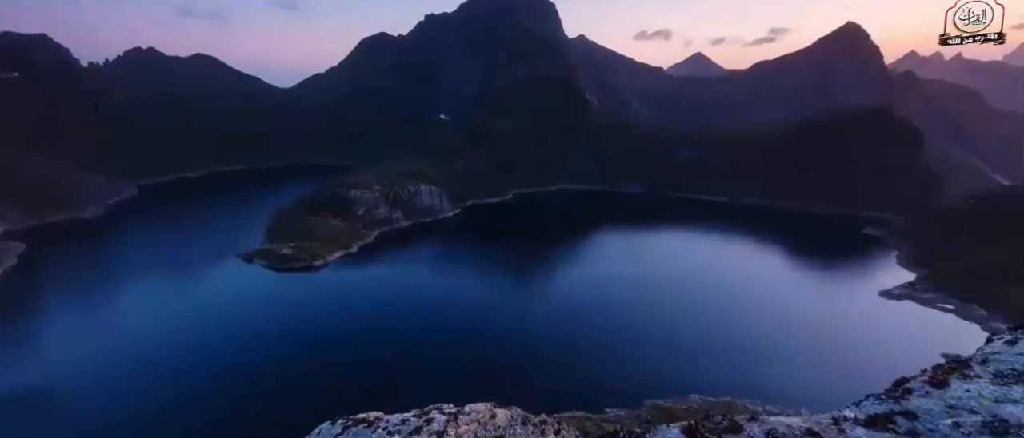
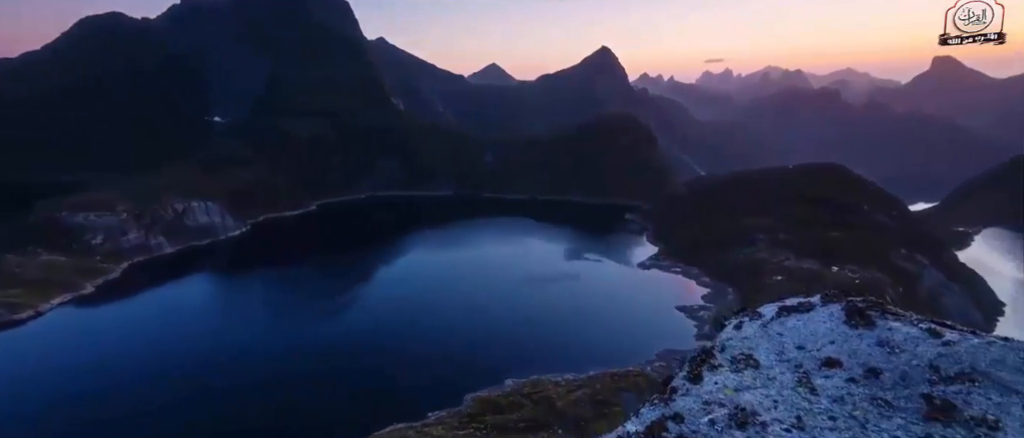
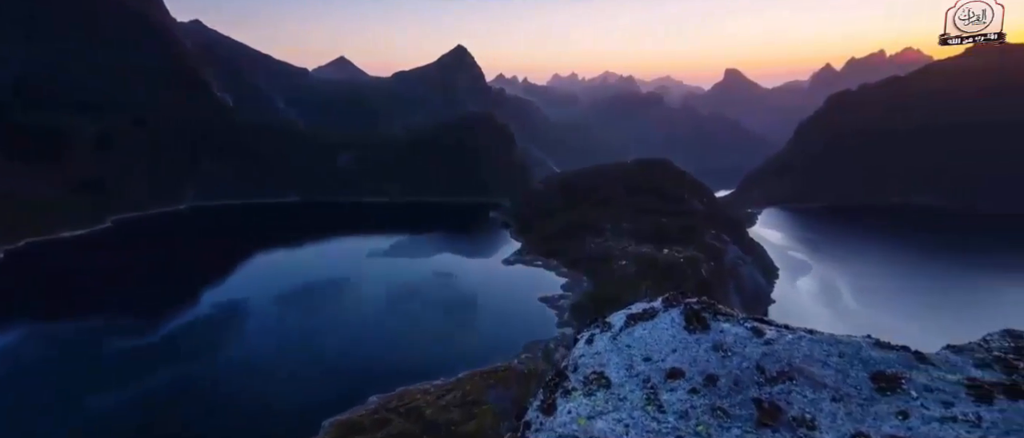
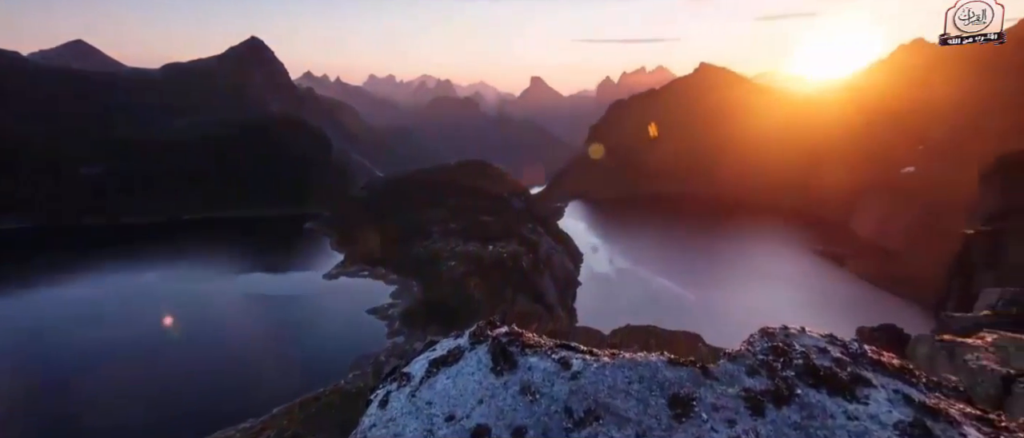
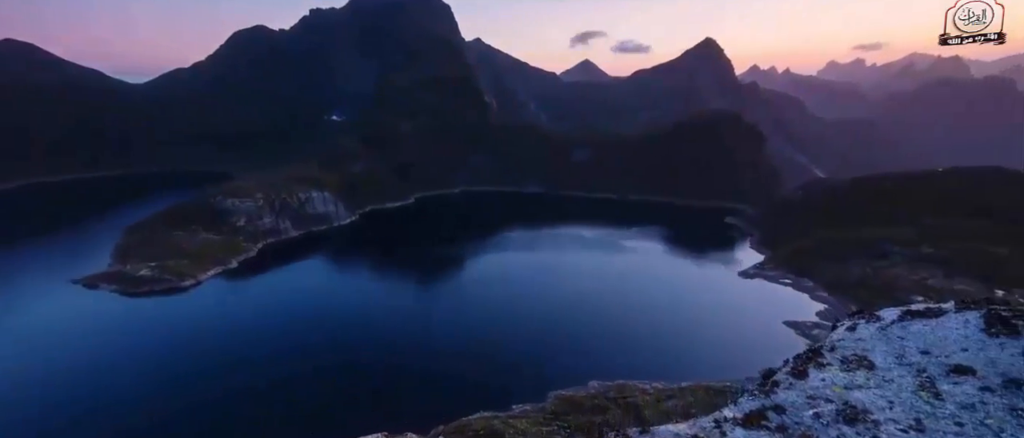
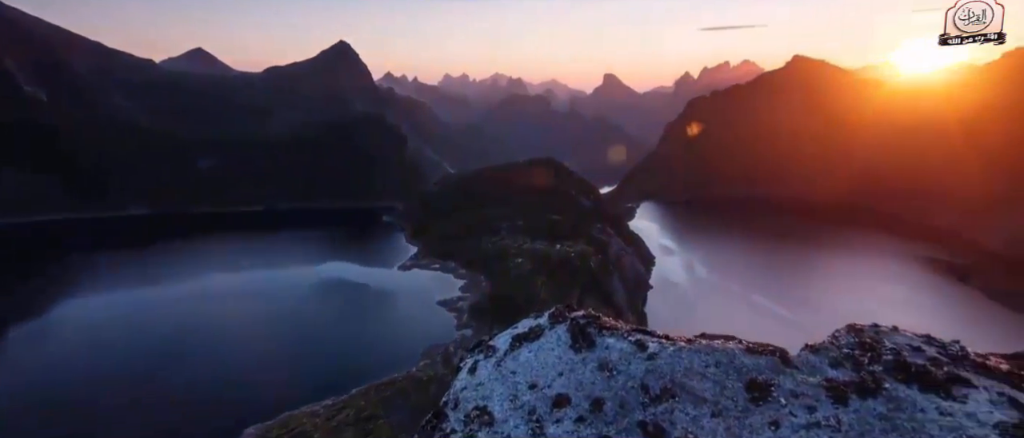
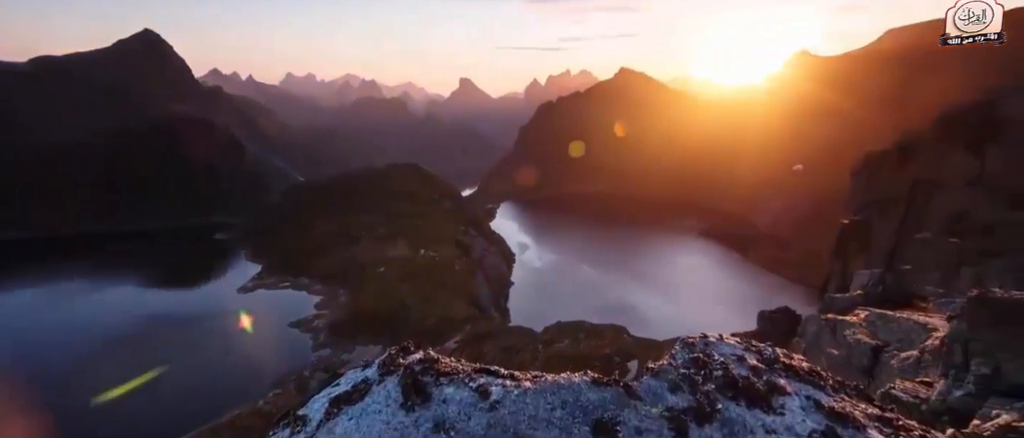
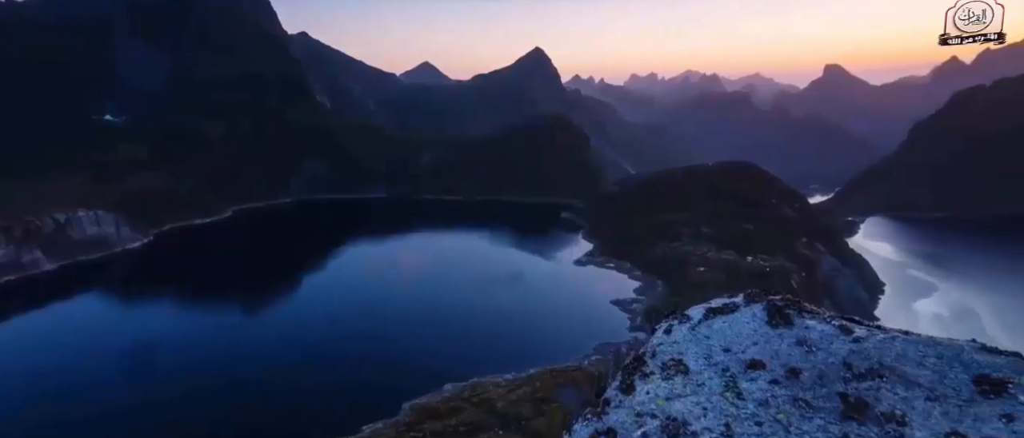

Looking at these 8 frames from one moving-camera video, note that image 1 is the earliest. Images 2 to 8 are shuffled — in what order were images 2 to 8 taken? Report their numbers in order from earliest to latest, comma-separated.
5, 2, 8, 3, 6, 4, 7
